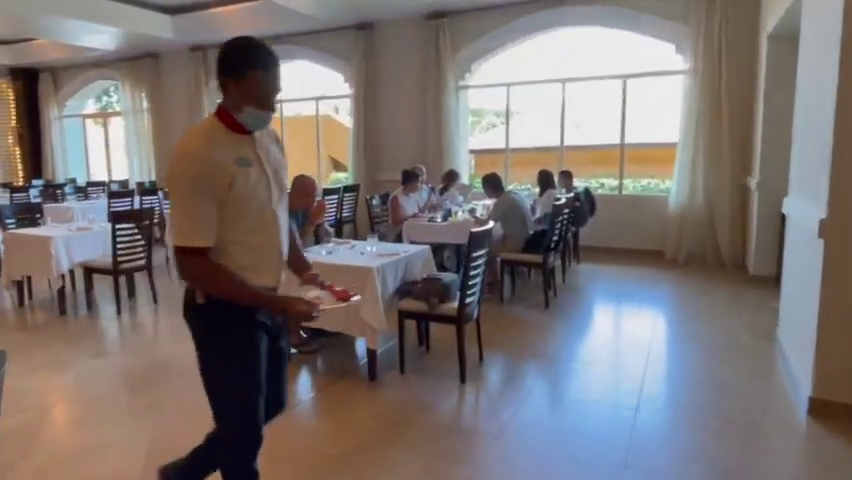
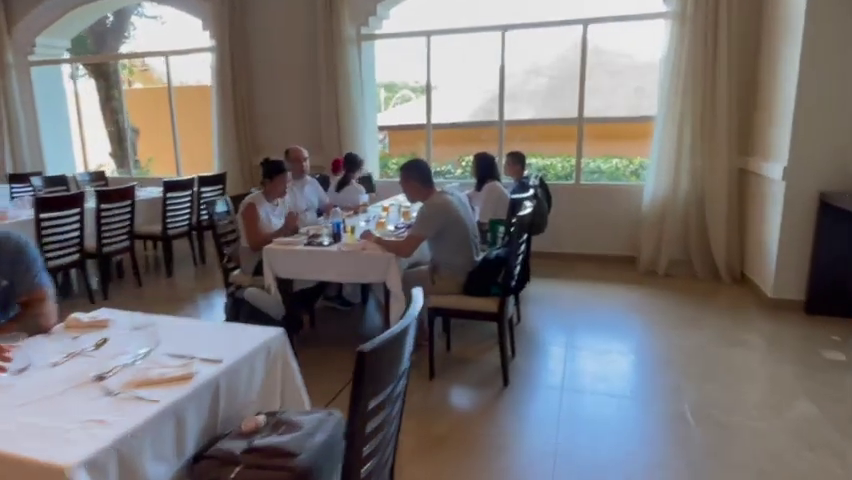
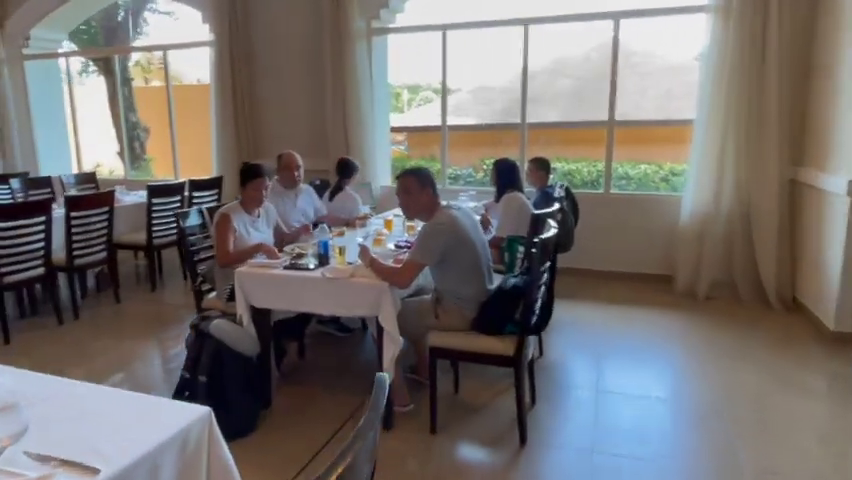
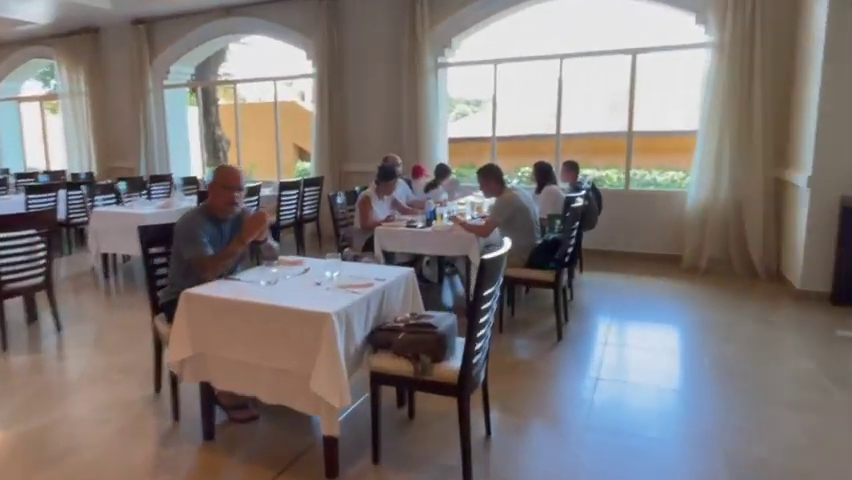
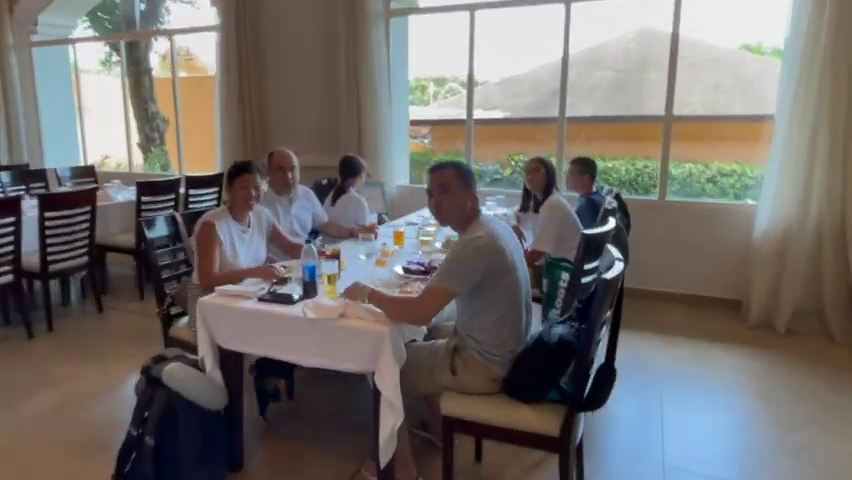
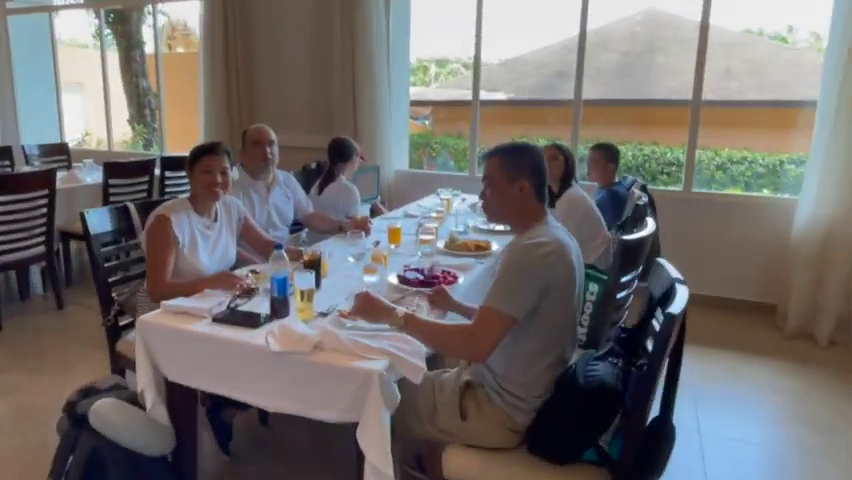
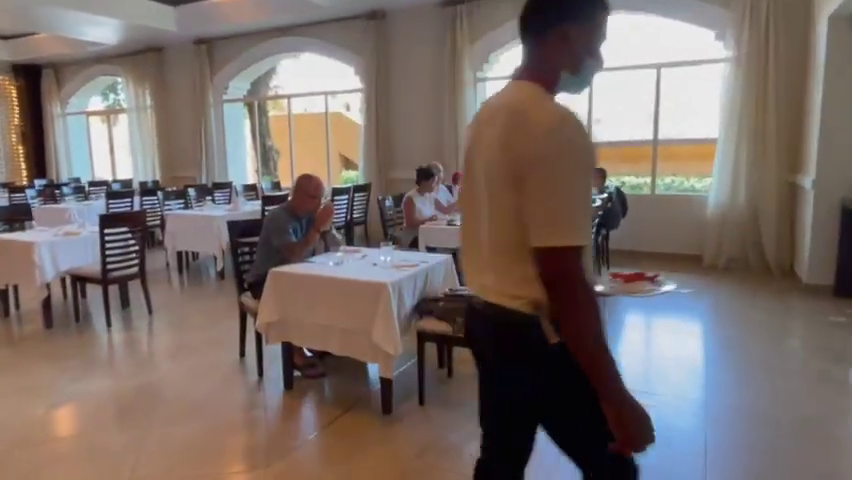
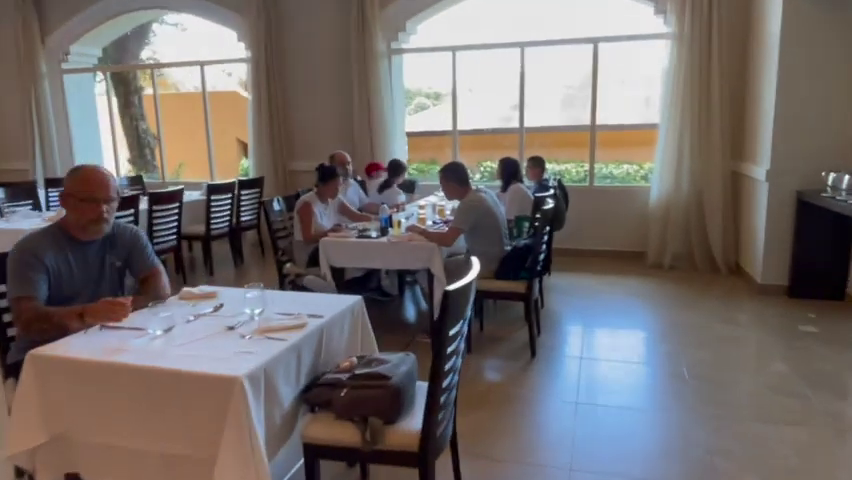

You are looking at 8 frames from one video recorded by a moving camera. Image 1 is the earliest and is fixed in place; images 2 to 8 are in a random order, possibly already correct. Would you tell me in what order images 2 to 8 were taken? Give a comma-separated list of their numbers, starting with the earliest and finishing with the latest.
7, 4, 8, 2, 3, 5, 6
